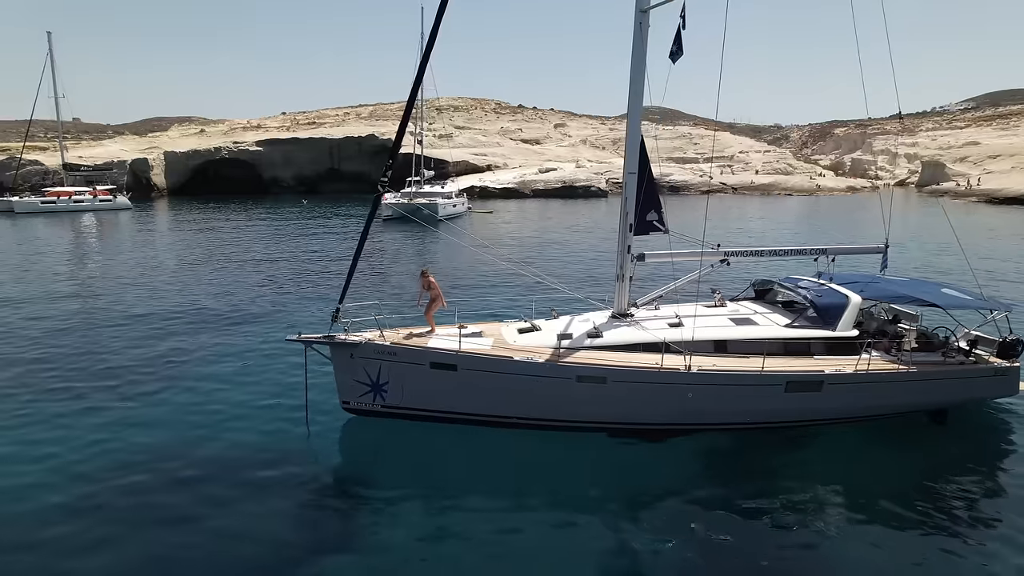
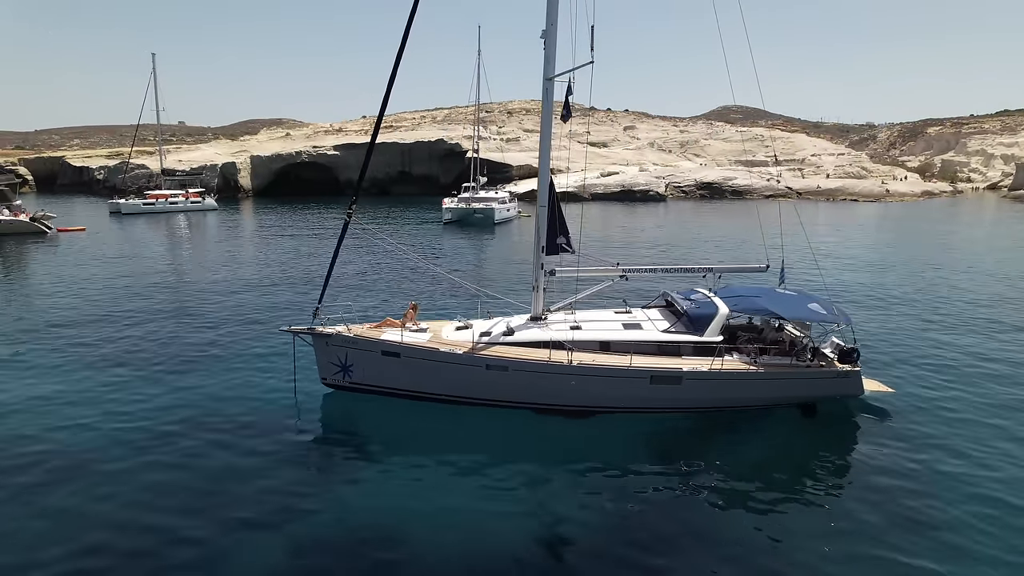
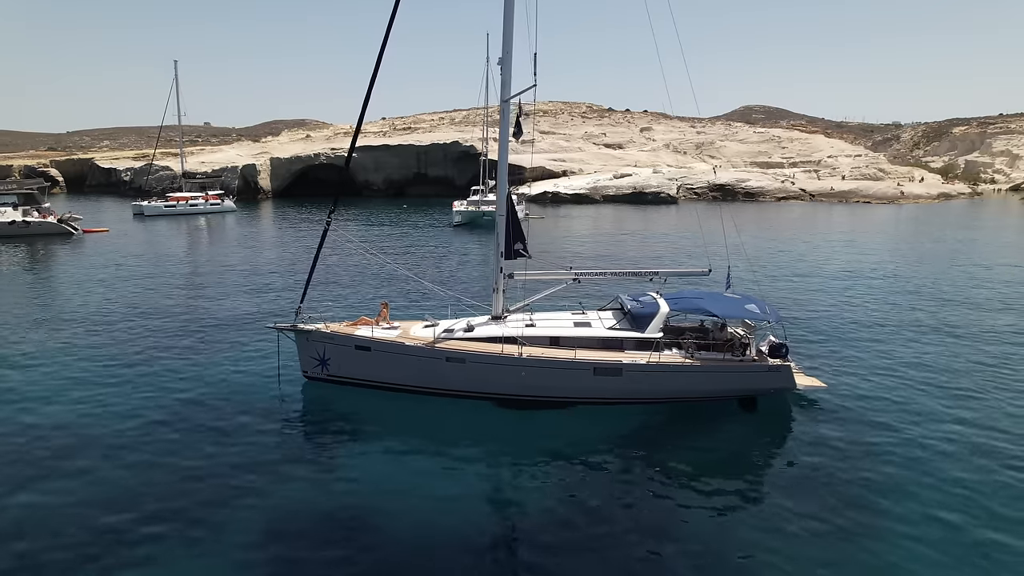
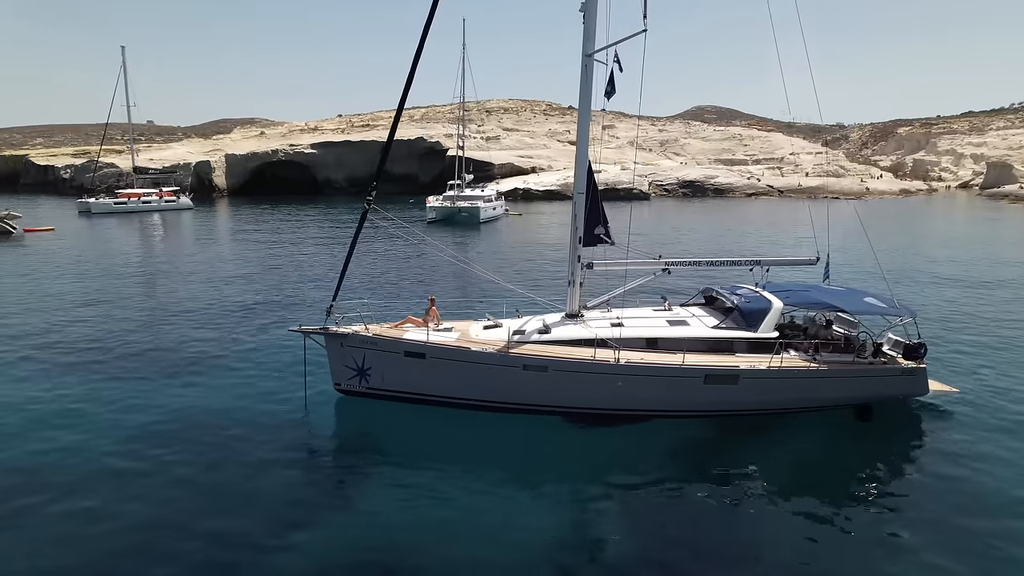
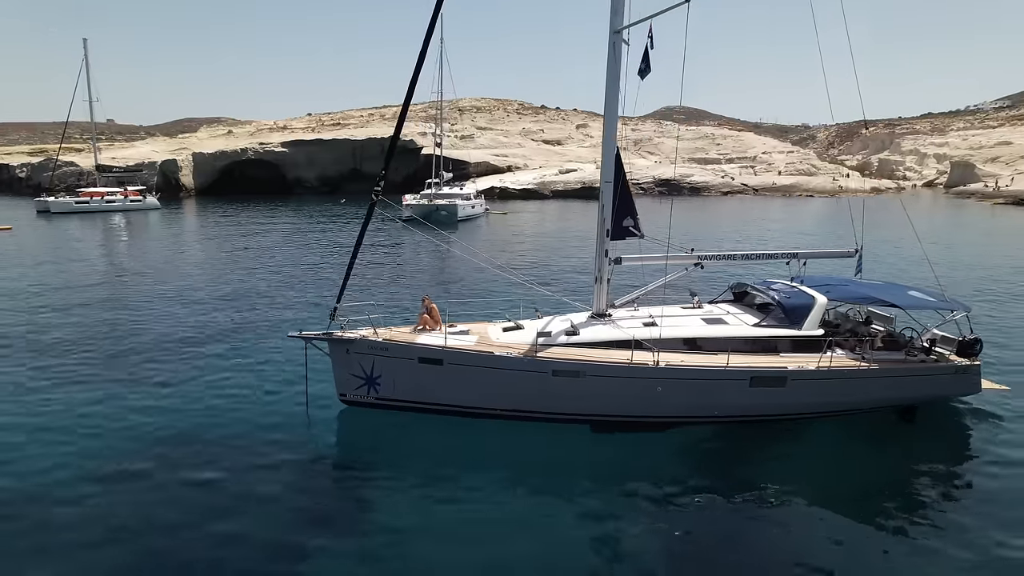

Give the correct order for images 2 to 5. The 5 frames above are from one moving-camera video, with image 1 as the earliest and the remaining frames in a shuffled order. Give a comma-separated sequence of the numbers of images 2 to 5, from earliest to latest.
5, 4, 2, 3
